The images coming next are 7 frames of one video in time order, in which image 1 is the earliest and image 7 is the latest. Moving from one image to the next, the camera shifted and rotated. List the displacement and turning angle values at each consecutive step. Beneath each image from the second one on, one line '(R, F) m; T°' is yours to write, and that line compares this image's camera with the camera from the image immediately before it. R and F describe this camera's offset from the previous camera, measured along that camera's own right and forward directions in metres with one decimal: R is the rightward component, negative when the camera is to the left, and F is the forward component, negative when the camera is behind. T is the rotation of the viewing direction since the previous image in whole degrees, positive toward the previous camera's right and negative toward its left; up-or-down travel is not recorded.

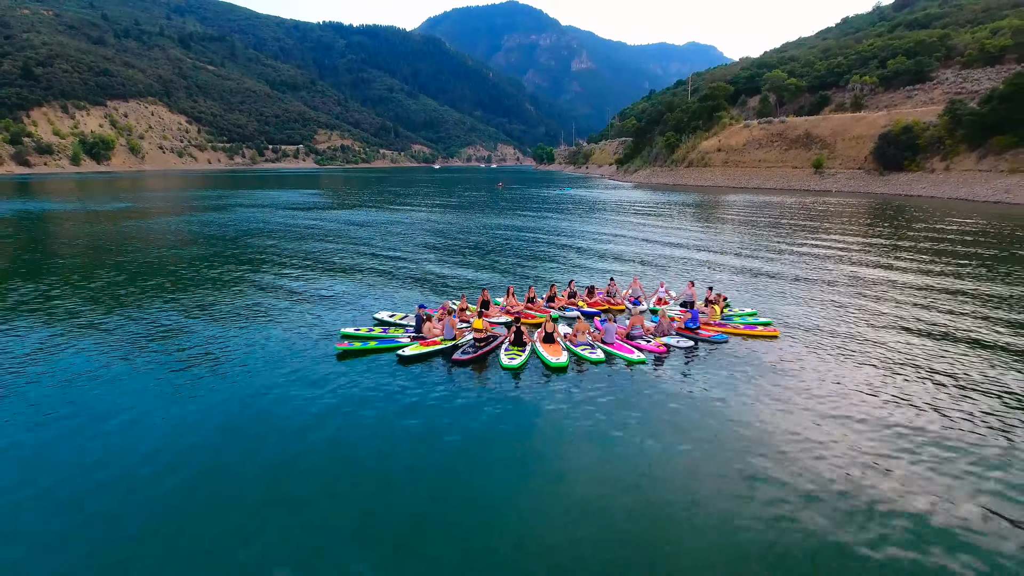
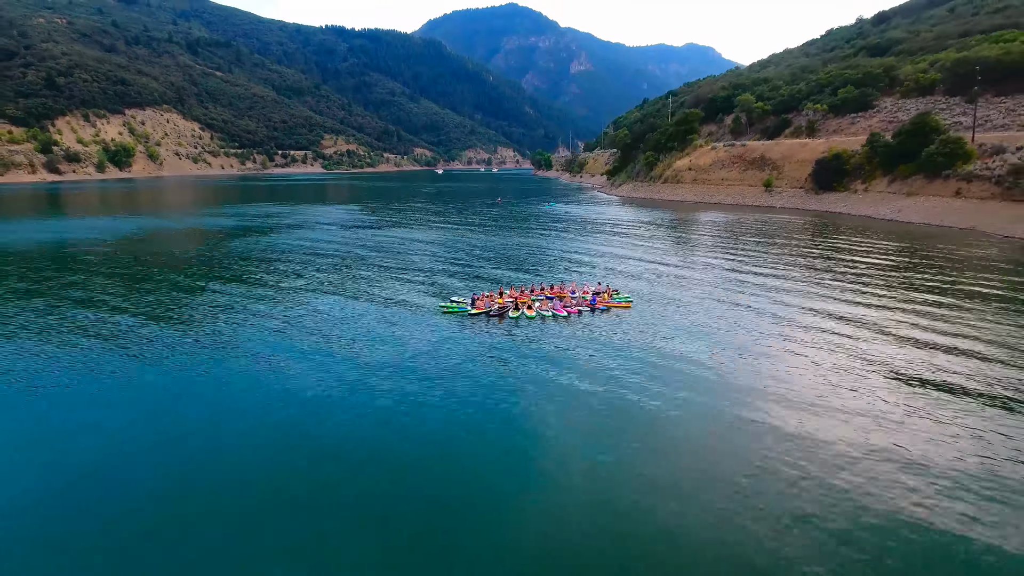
(-0.1, -7.3) m; 0°
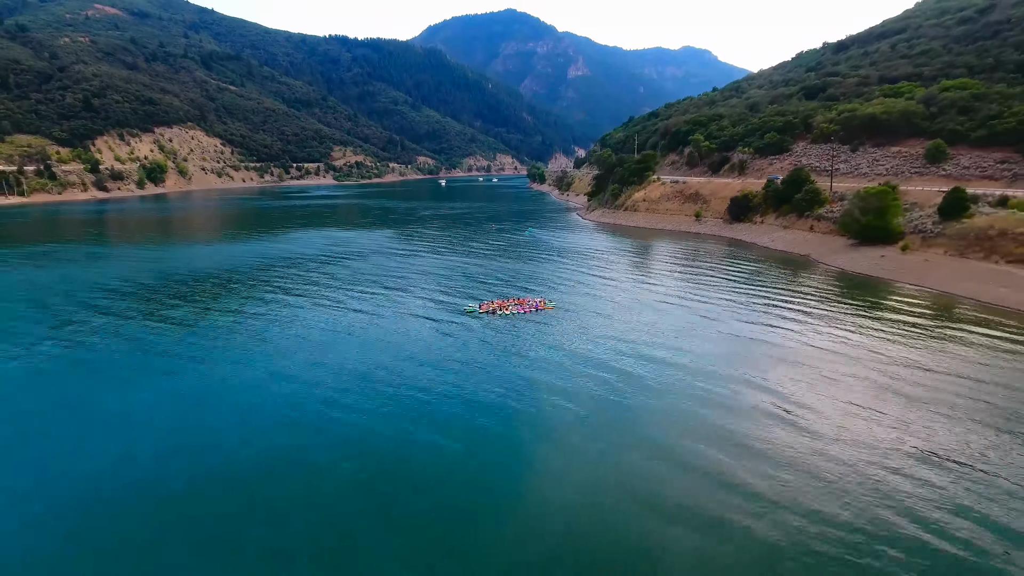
(+0.6, -14.5) m; 0°
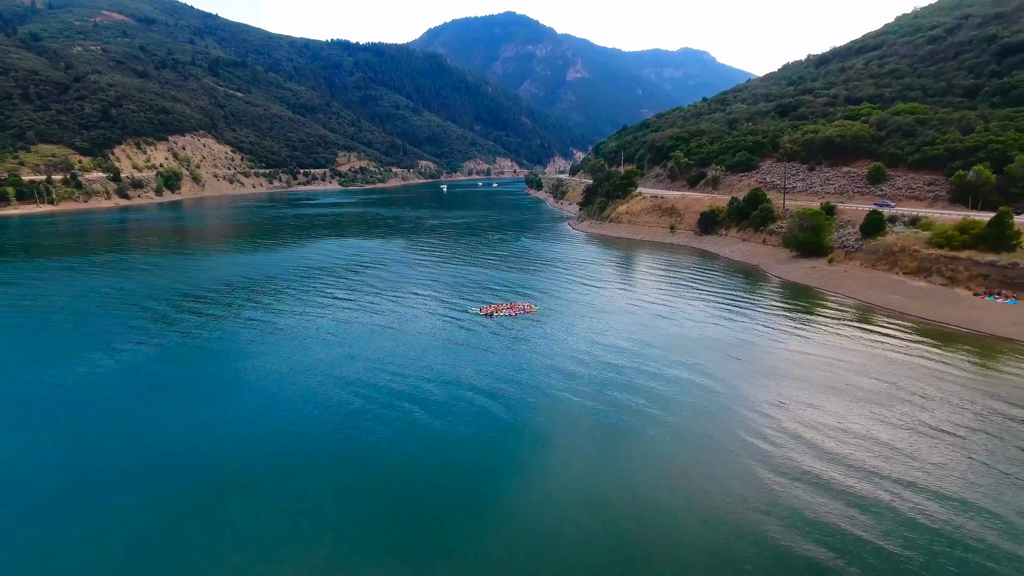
(+0.3, -7.8) m; 0°
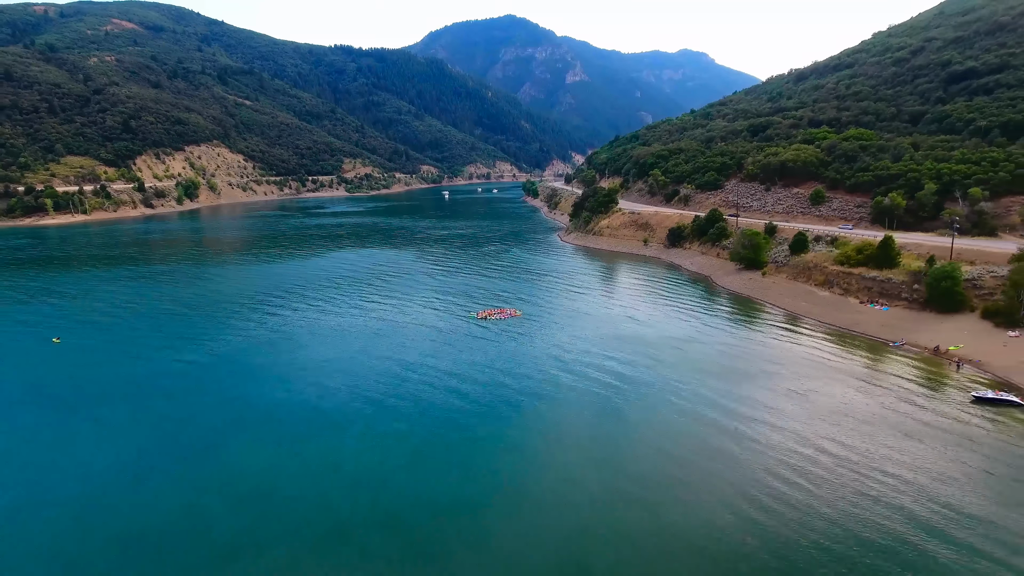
(+0.8, -10.2) m; 0°
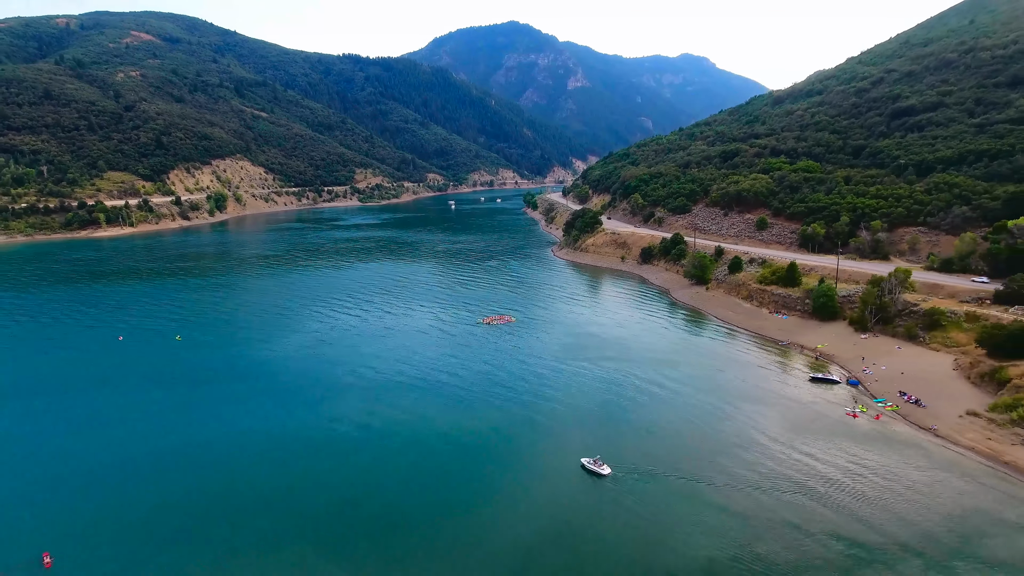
(+0.4, -15.5) m; 0°
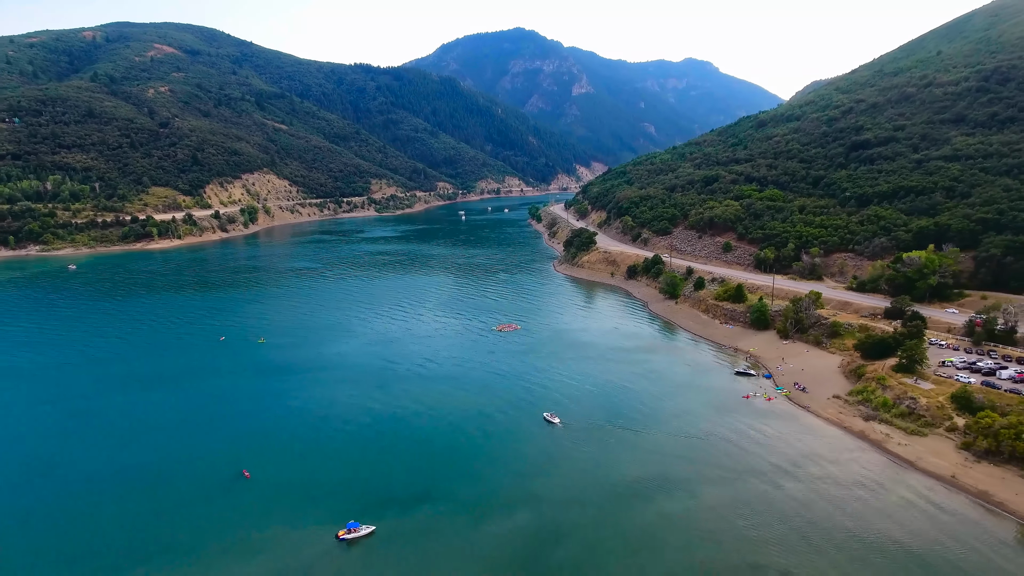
(-0.4, -17.4) m; 0°
